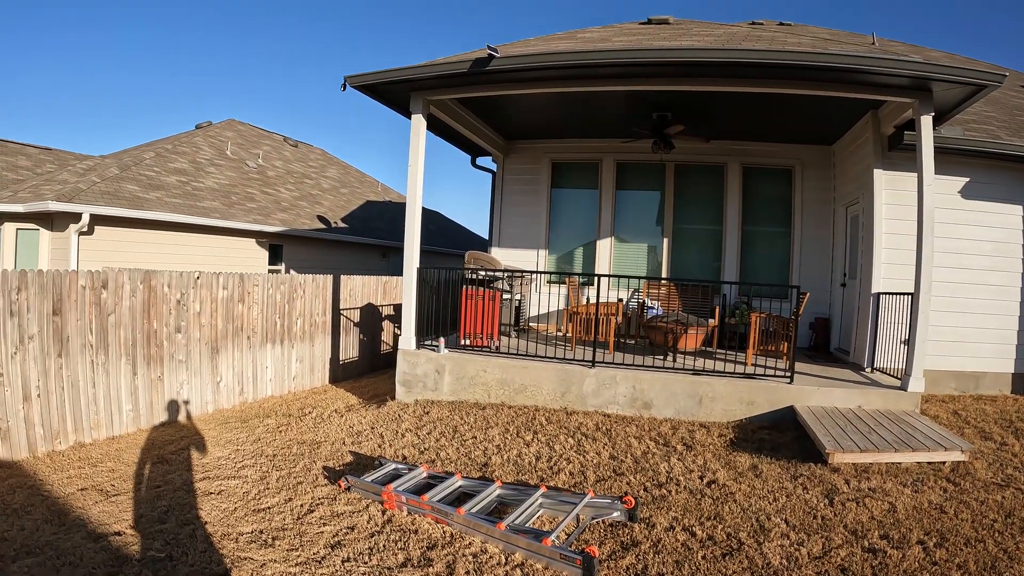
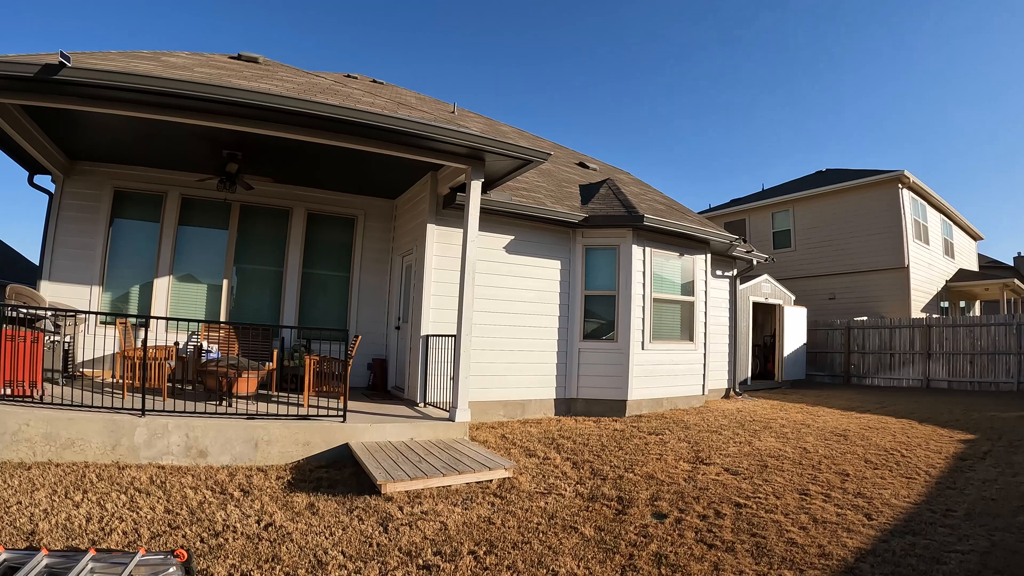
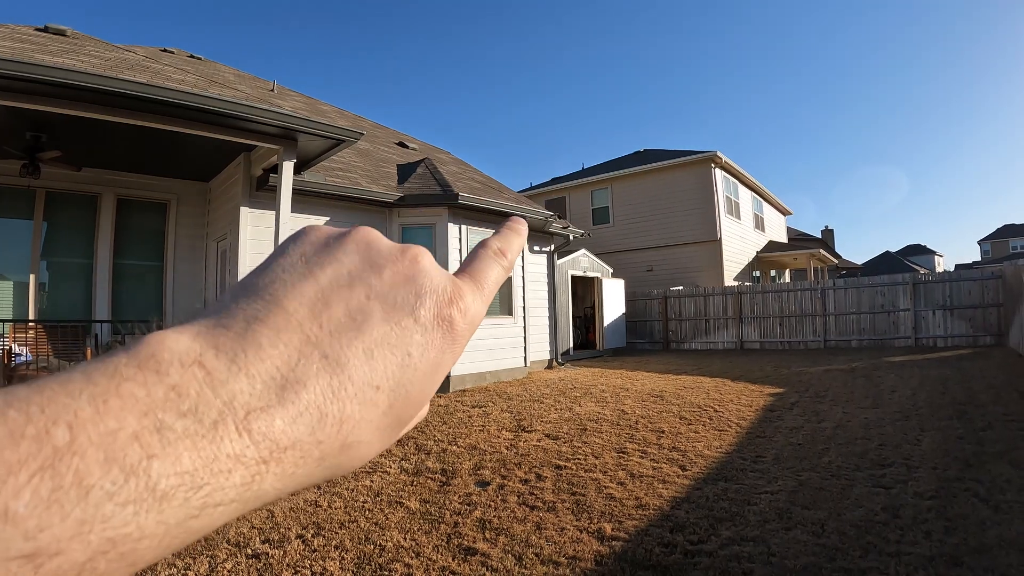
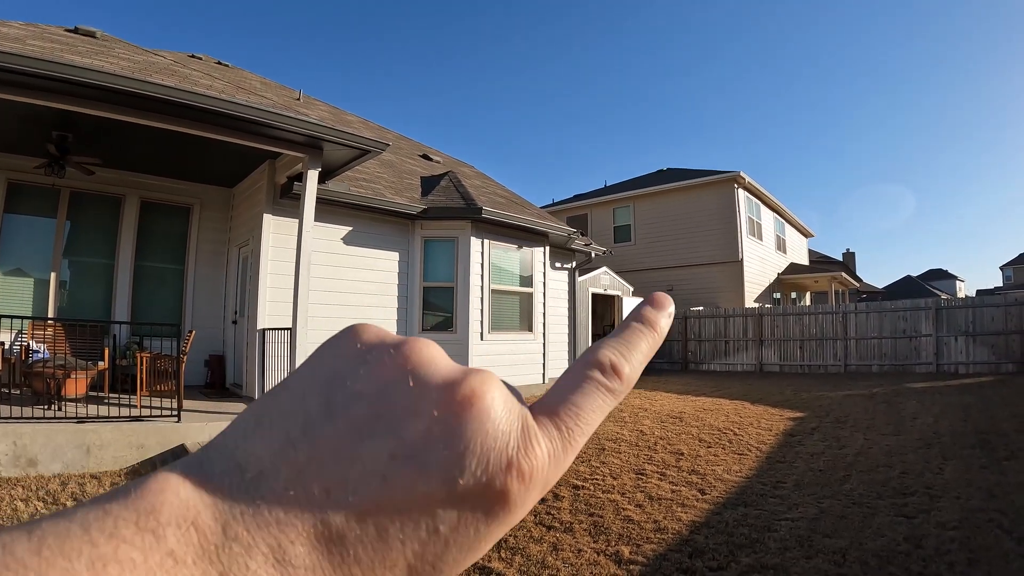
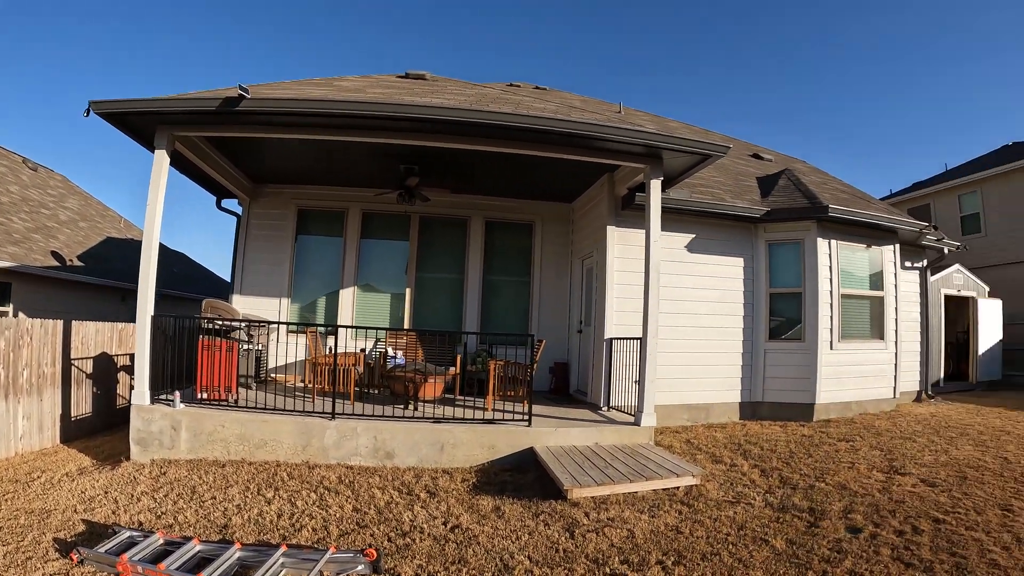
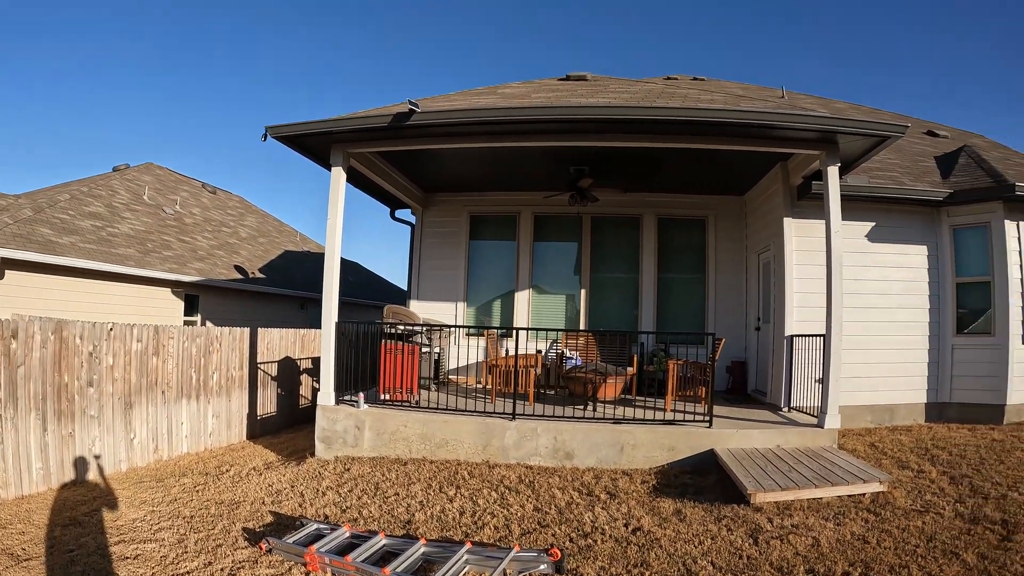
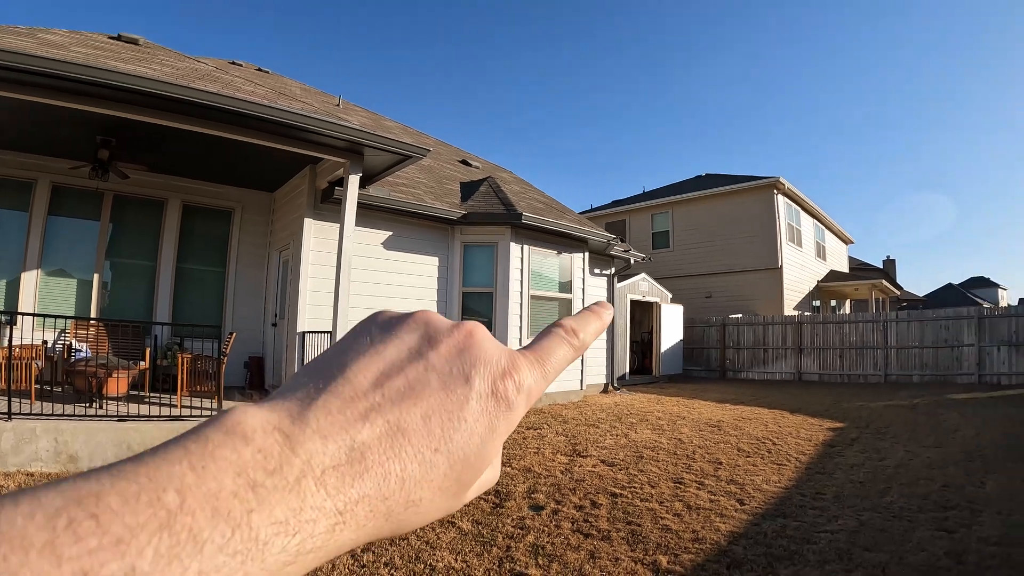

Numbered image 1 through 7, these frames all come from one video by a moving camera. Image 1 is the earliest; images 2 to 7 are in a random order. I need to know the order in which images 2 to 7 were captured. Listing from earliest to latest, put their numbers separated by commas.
6, 5, 2, 7, 4, 3
